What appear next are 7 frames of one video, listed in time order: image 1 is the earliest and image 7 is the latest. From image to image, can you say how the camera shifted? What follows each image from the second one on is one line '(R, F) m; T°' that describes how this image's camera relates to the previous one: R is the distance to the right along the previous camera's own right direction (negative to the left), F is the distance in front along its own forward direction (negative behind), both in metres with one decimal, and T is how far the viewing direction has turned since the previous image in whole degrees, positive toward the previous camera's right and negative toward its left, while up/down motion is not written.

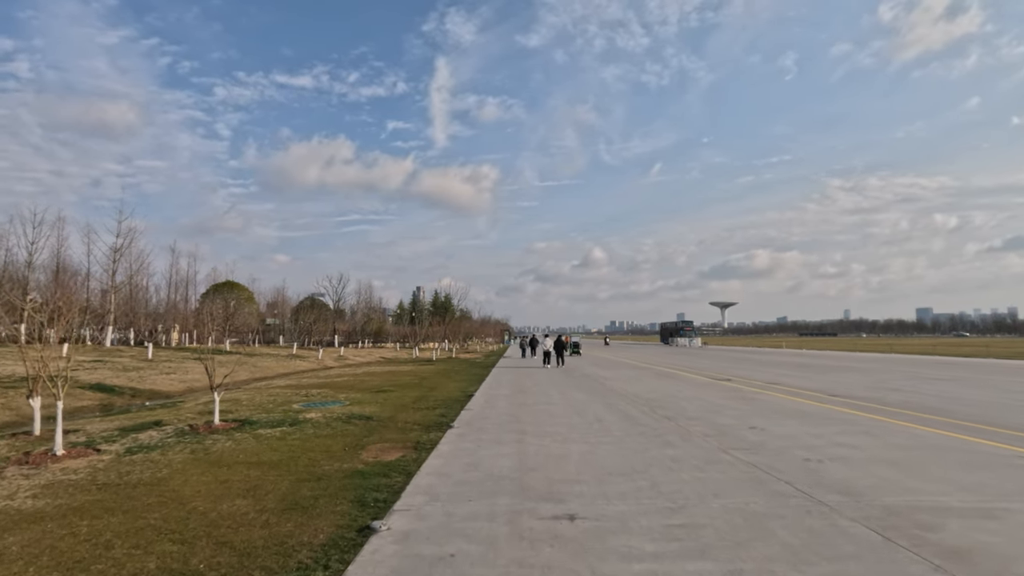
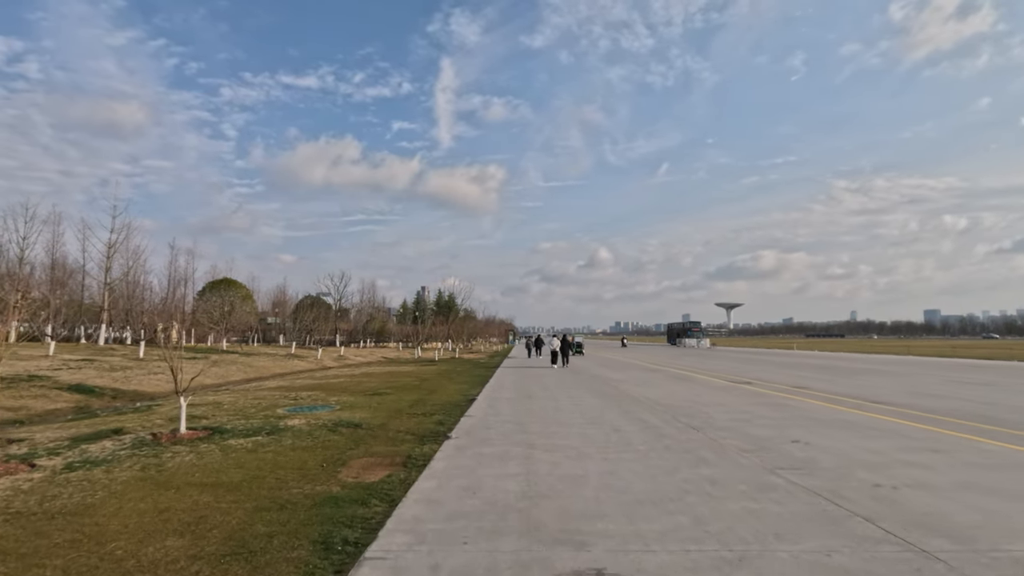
(0.0, +1.3) m; -1°
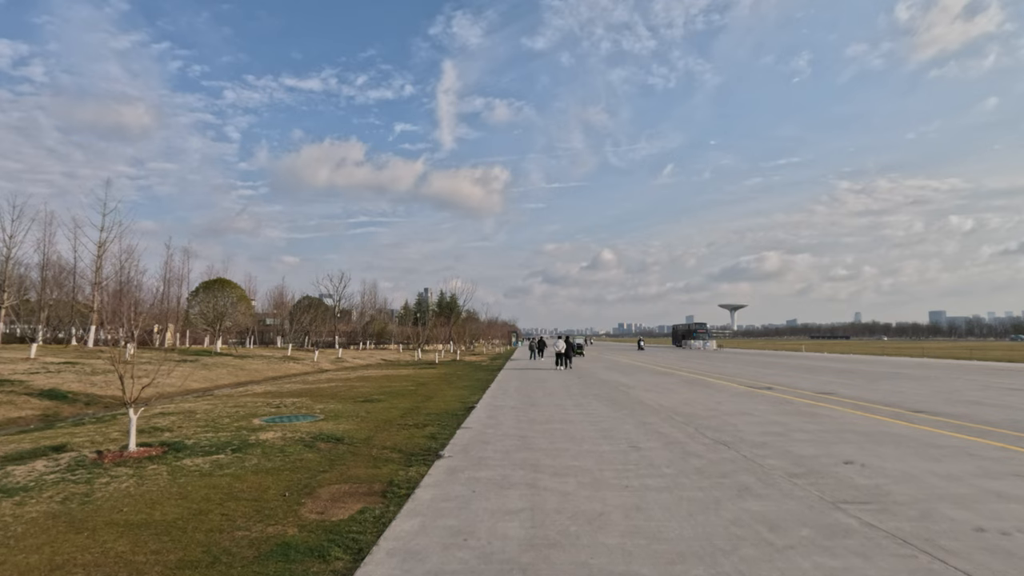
(0.0, +1.3) m; 0°
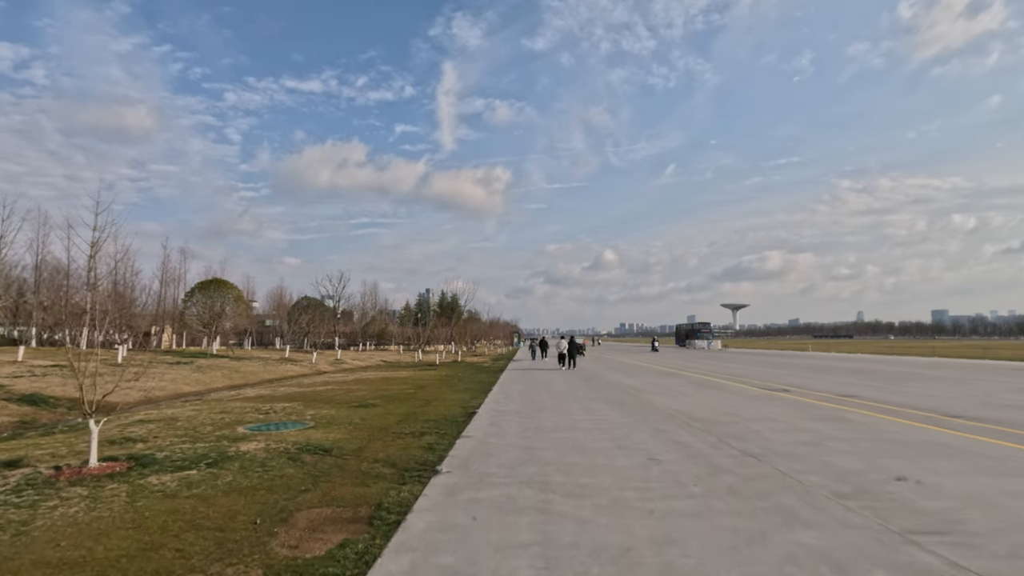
(0.0, +0.8) m; 0°
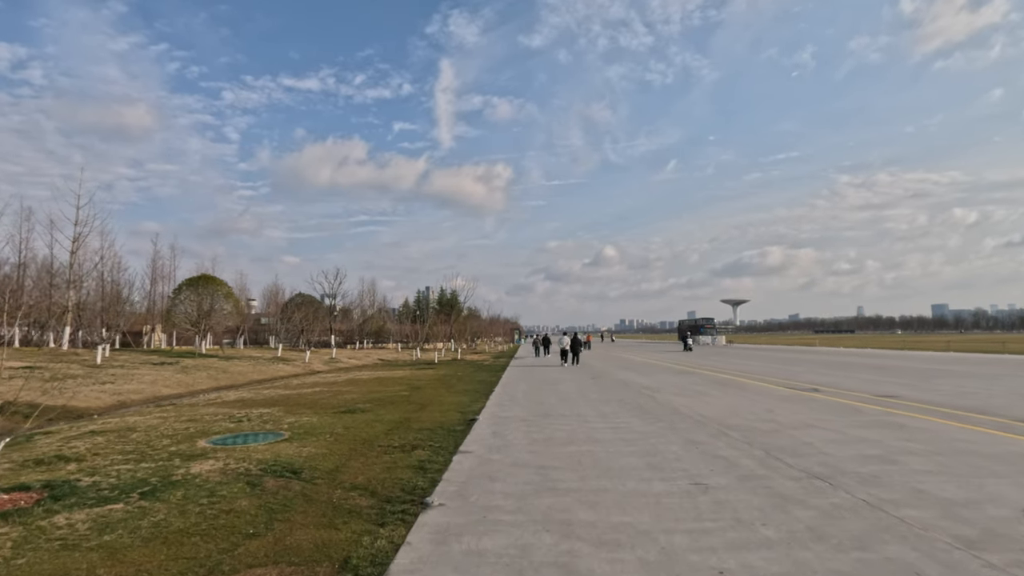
(-0.1, +1.5) m; 0°
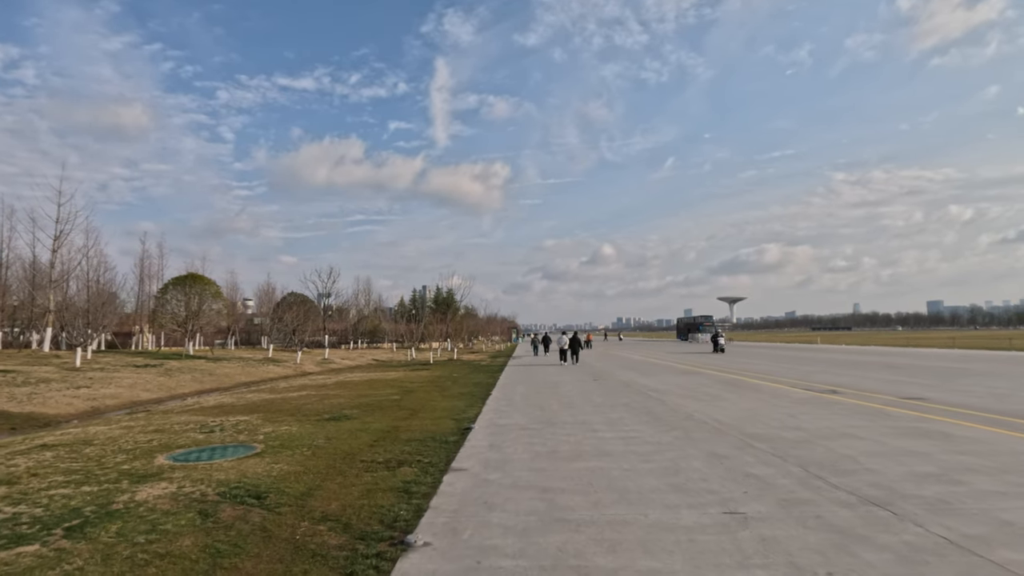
(0.0, +1.0) m; 0°
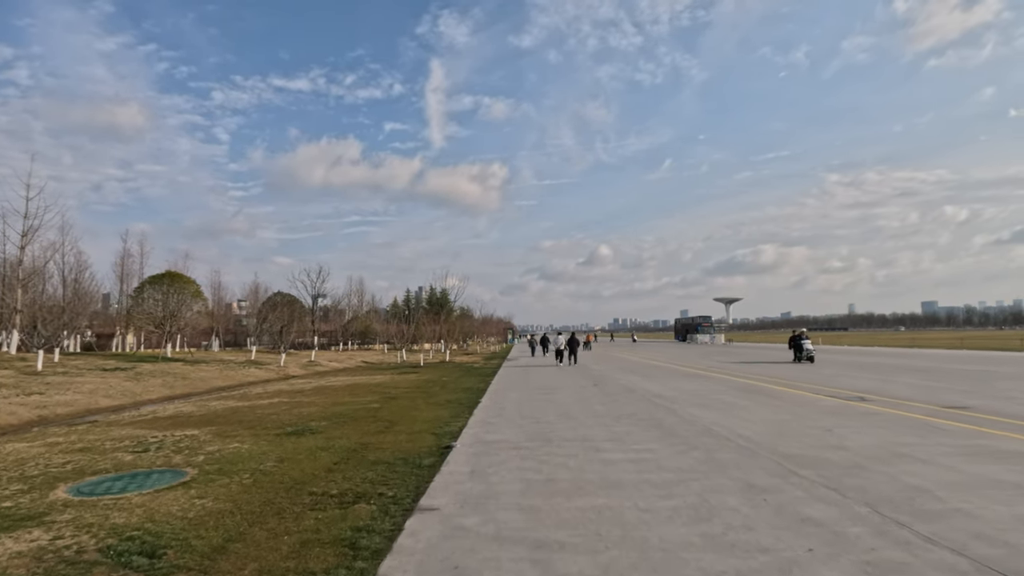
(+0.1, +1.5) m; 0°
